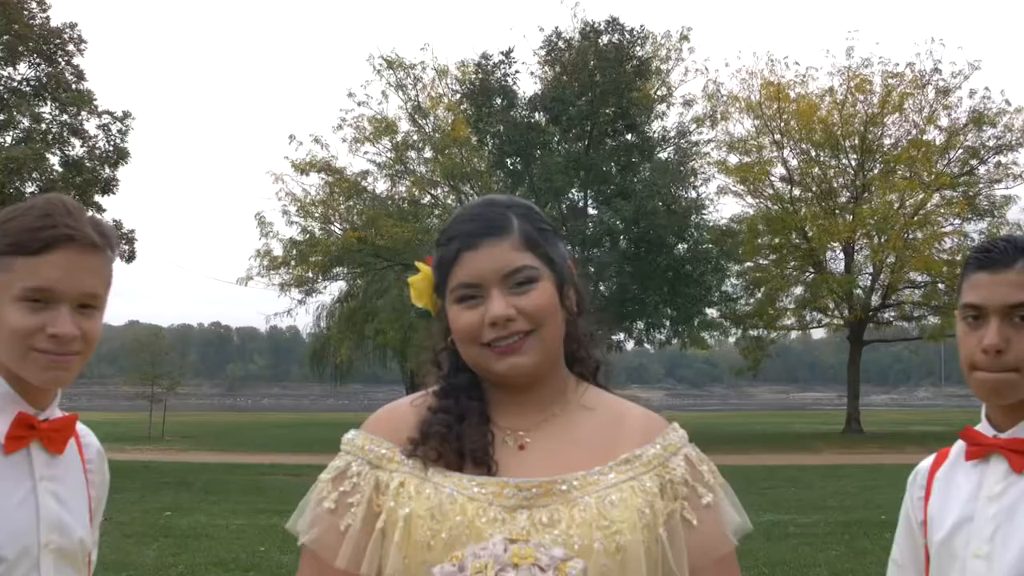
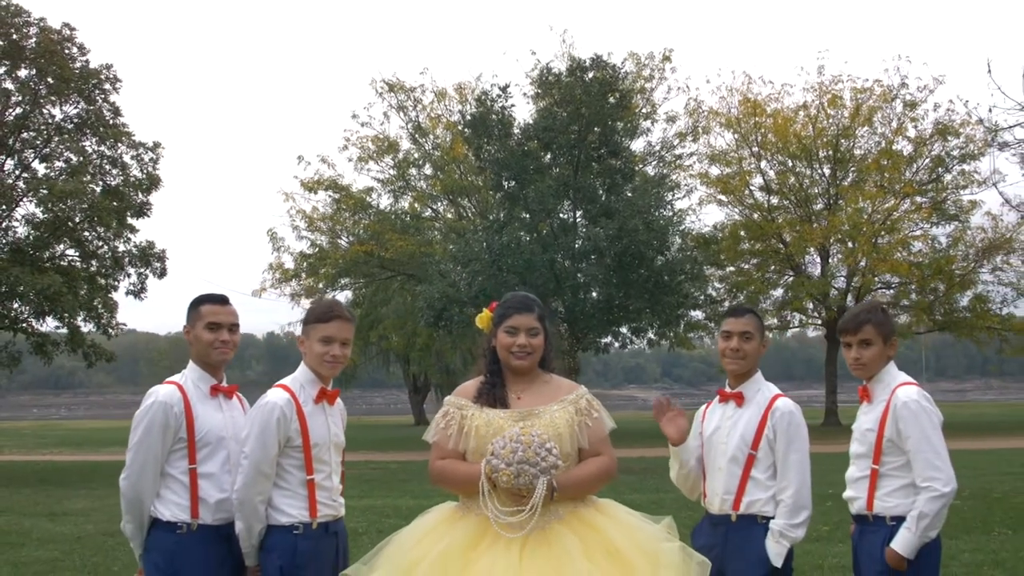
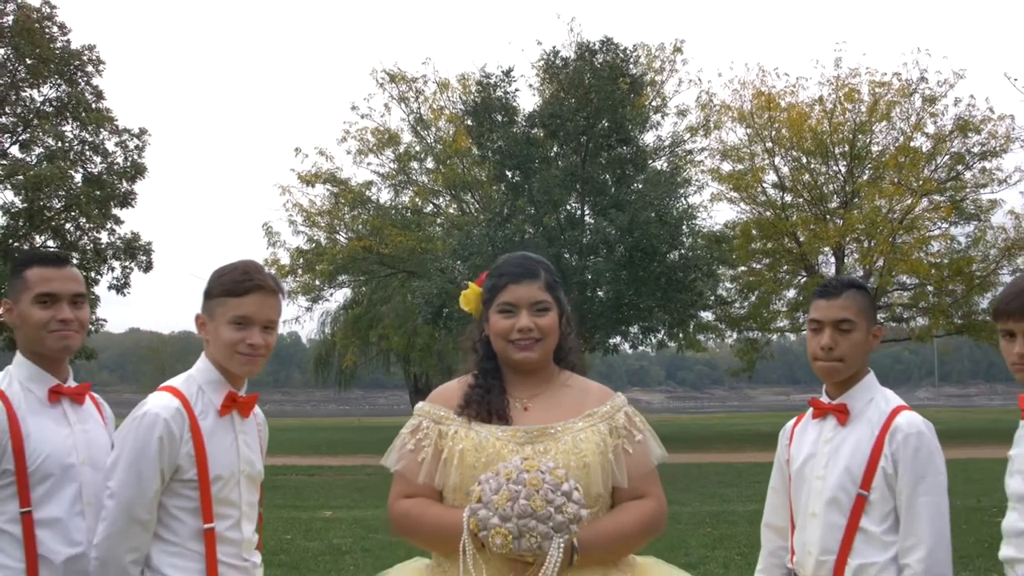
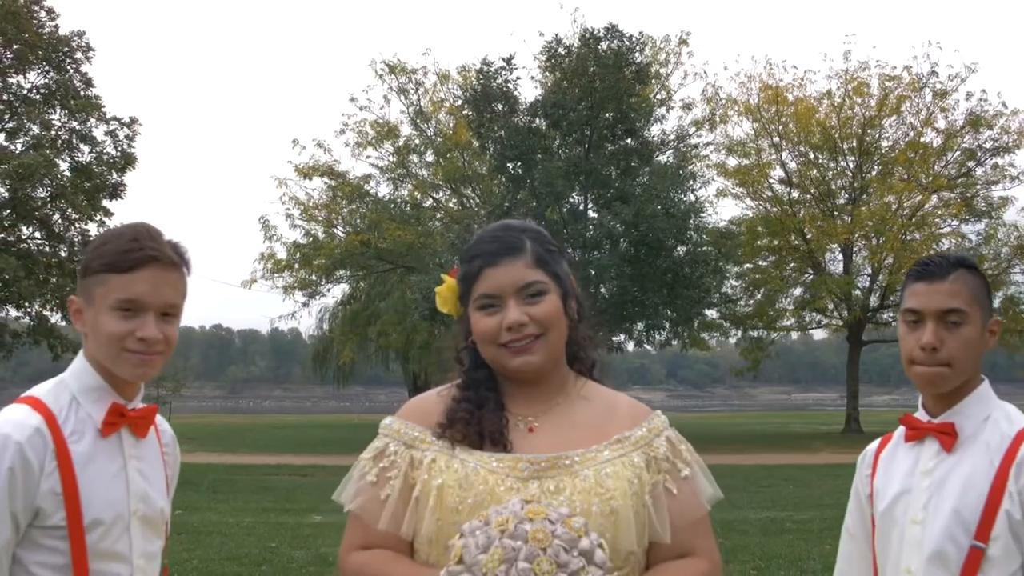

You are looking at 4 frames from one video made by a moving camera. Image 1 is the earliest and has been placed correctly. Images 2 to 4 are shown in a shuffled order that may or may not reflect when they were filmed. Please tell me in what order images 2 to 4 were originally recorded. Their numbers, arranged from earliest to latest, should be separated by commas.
4, 3, 2
